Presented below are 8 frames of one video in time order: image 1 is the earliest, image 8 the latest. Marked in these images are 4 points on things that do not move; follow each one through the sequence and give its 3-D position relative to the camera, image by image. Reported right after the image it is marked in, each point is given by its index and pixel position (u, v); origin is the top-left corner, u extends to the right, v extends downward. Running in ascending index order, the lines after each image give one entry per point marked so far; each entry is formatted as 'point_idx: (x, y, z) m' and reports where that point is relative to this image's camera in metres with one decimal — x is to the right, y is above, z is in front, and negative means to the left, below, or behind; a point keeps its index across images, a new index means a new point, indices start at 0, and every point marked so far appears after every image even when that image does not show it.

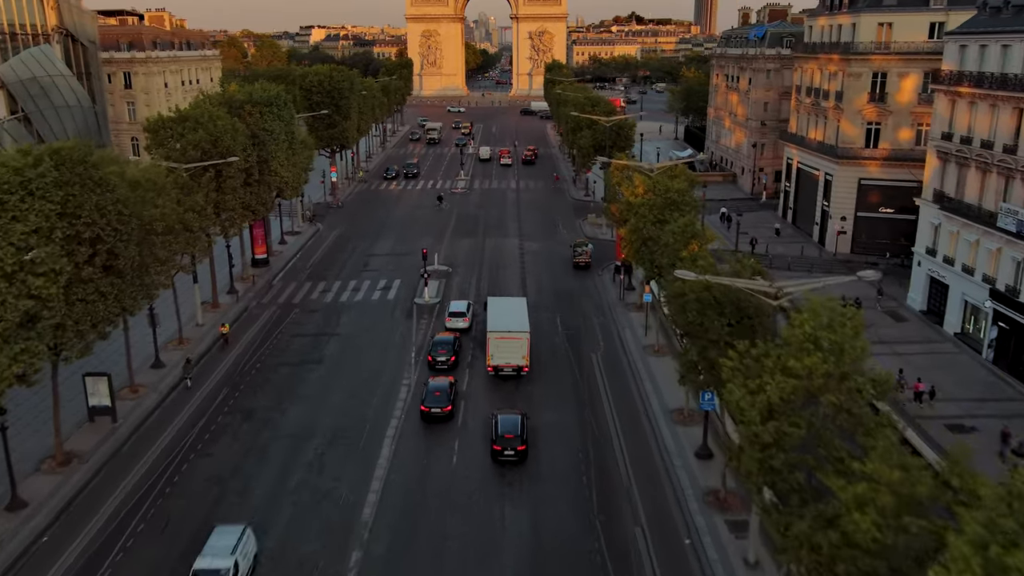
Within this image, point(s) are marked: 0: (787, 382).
0: (+7.5, -2.6, +18.3) m
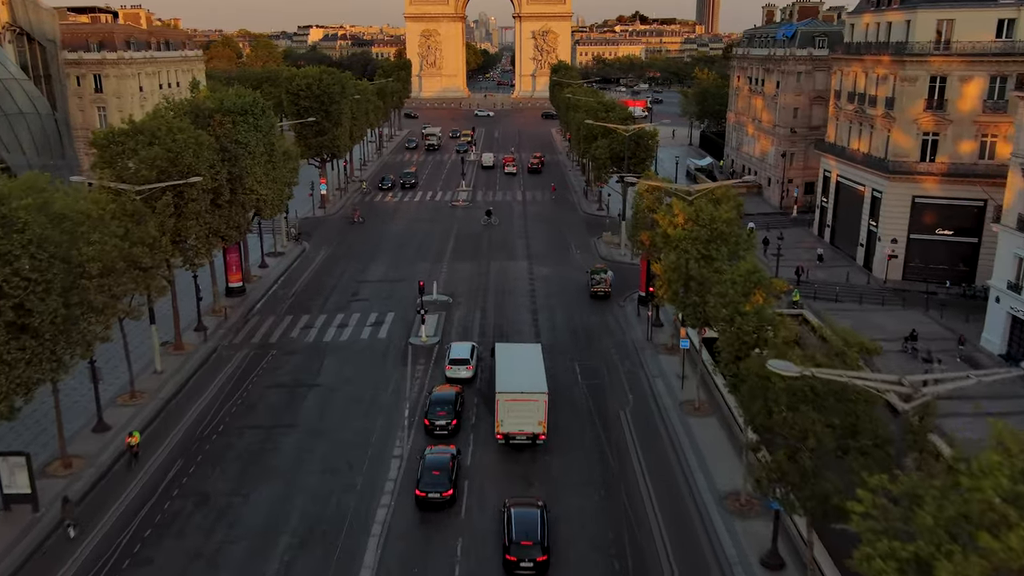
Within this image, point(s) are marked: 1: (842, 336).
0: (+8.1, -4.9, +11.9) m
1: (+9.6, -1.4, +19.4) m
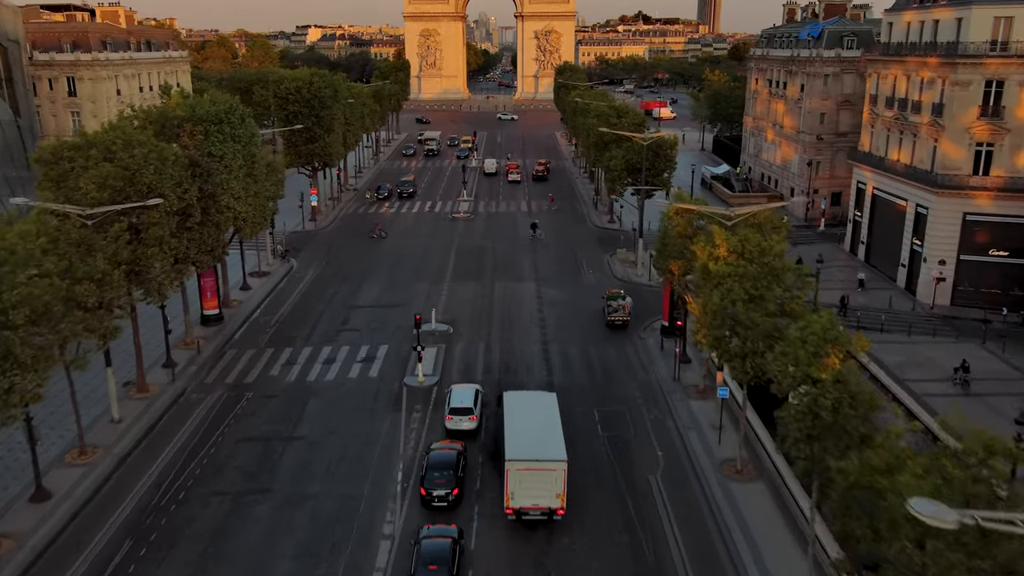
0: (+8.6, -6.7, +7.1) m
1: (+10.1, -3.2, +14.6) m
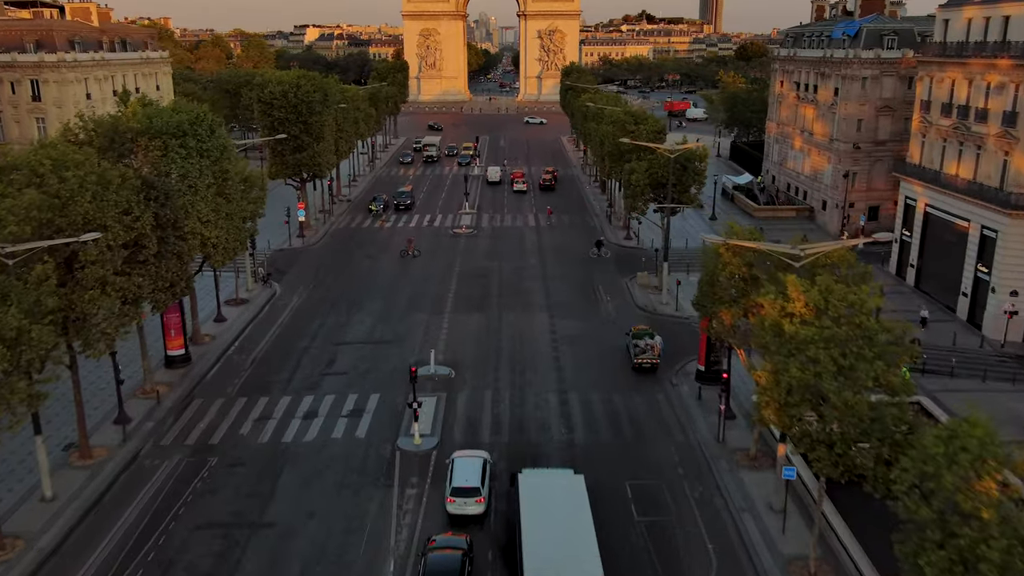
0: (+9.2, -8.7, +1.4) m
1: (+10.7, -5.3, +8.9) m
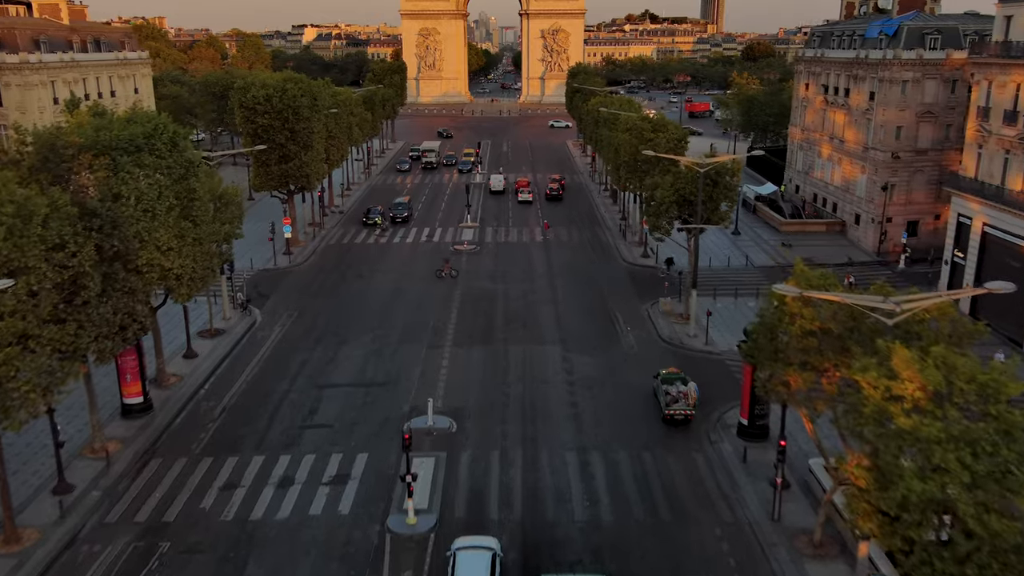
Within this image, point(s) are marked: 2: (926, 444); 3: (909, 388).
0: (+9.7, -10.5, -3.7) m
1: (+11.2, -7.1, +3.9) m
2: (+9.4, -3.5, +15.2) m
3: (+9.5, -2.4, +16.3) m
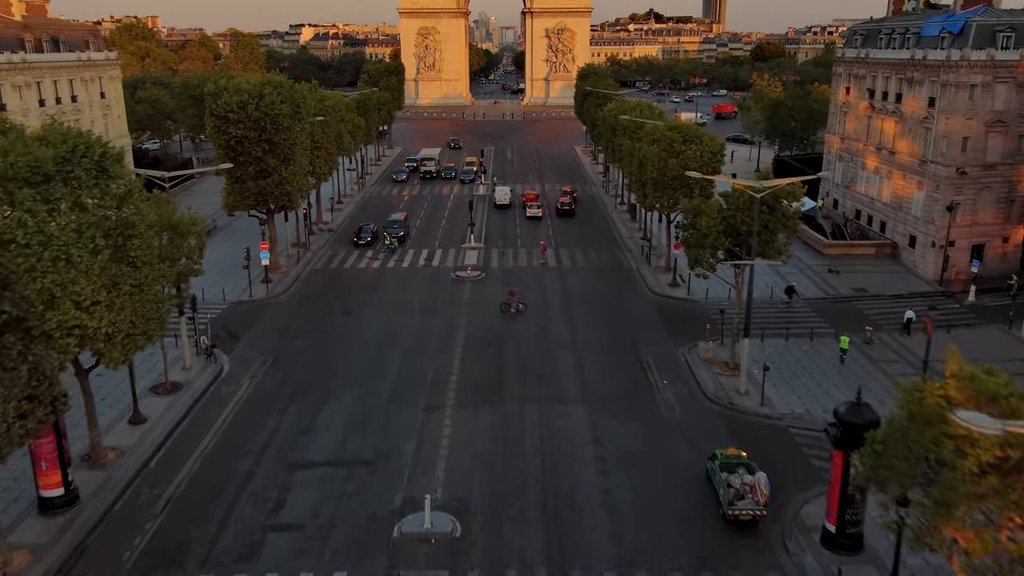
0: (+10.5, -12.9, -10.4) m
1: (+12.0, -9.5, -2.9) m
2: (+10.1, -5.9, +8.5) m
3: (+10.3, -4.8, +9.6) m
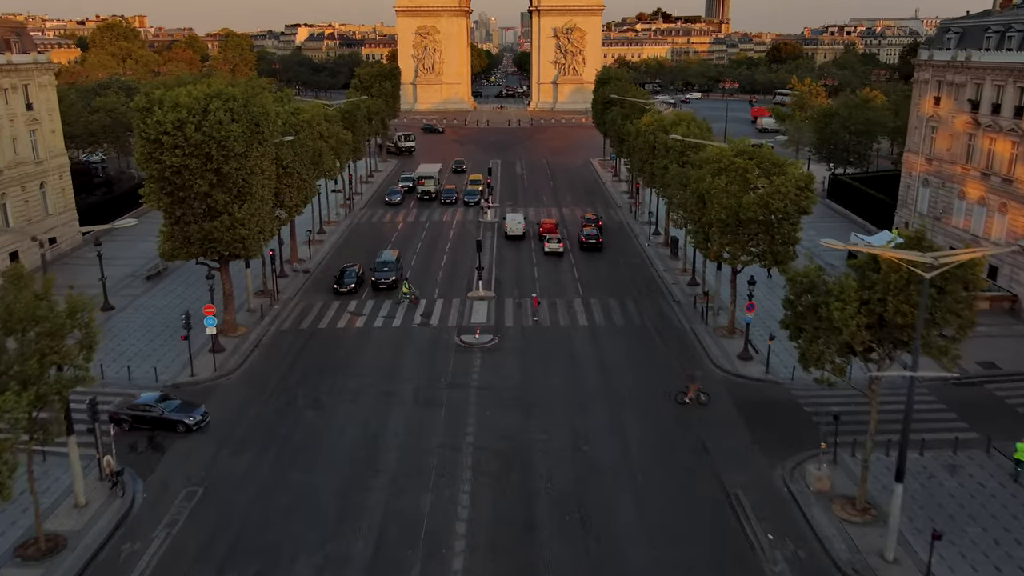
0: (+11.7, -16.9, -21.4) m
1: (+13.2, -13.5, -13.9) m
2: (+11.4, -9.9, -2.5) m
3: (+11.5, -8.7, -1.4) m
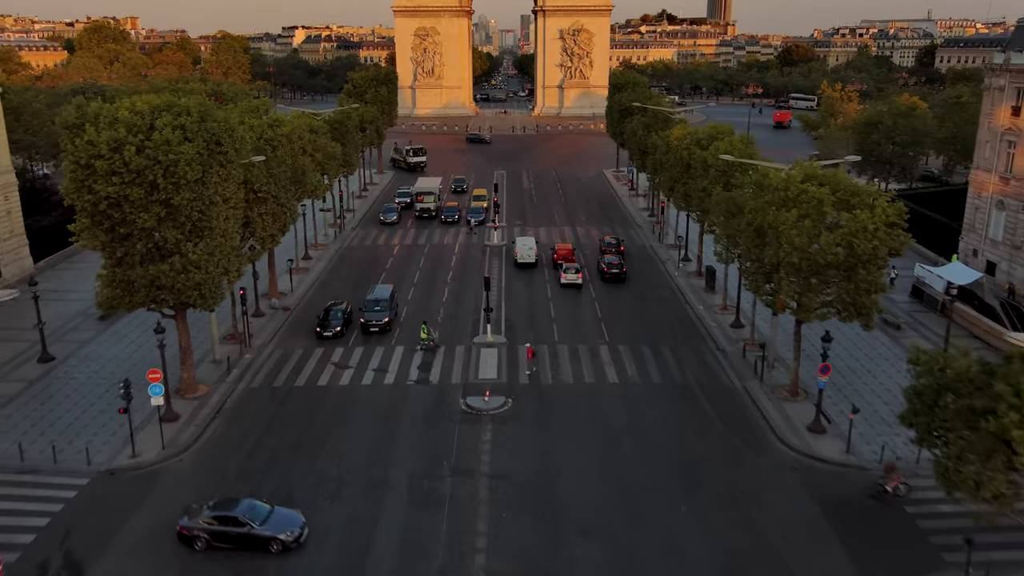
0: (+12.6, -19.2, -28.3) m
1: (+14.1, -15.8, -20.8) m
2: (+12.2, -12.3, -9.4) m
3: (+12.3, -11.1, -8.2) m
